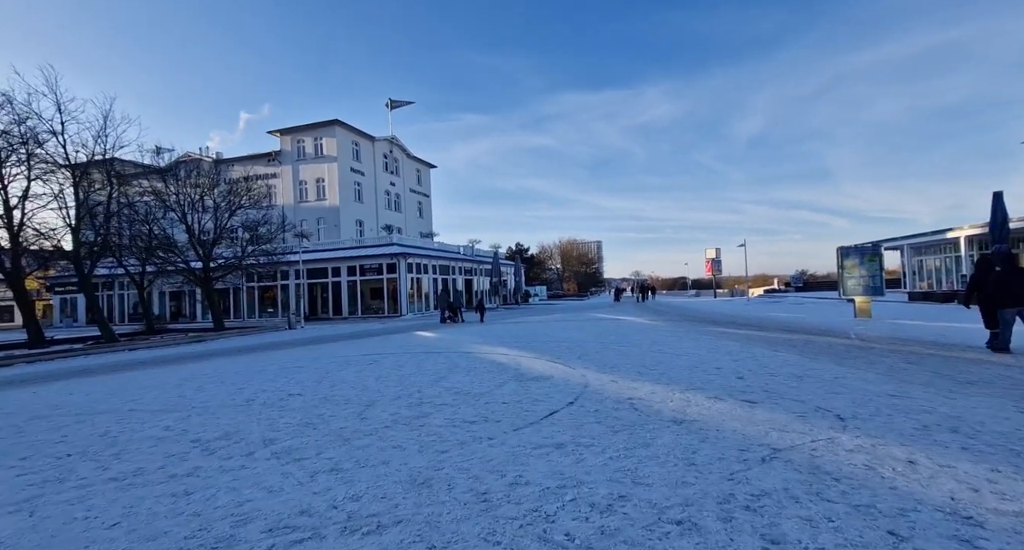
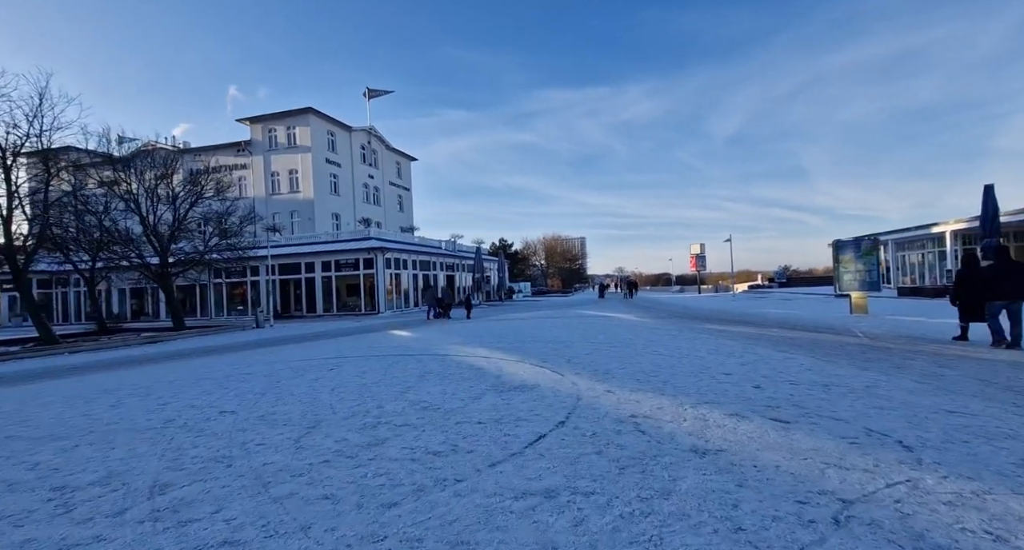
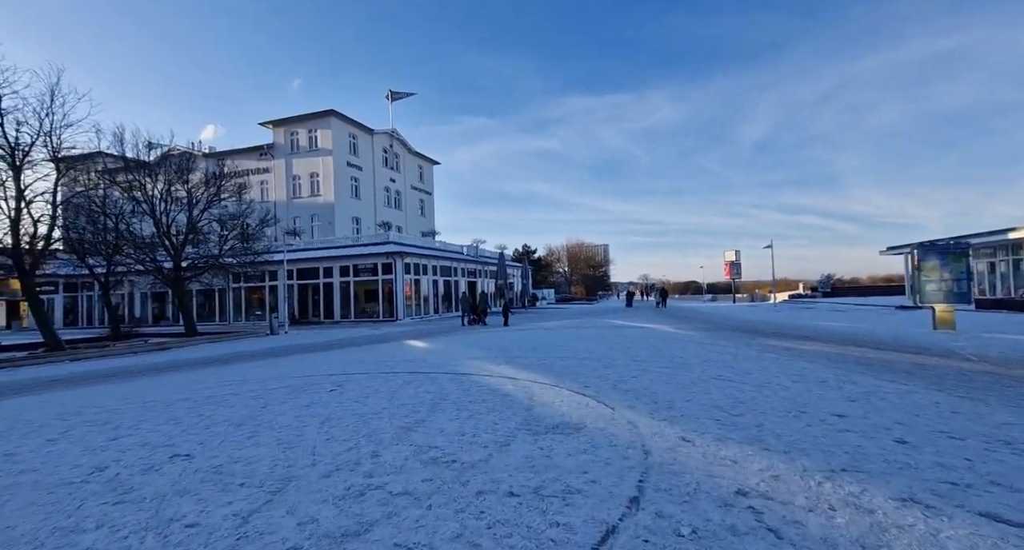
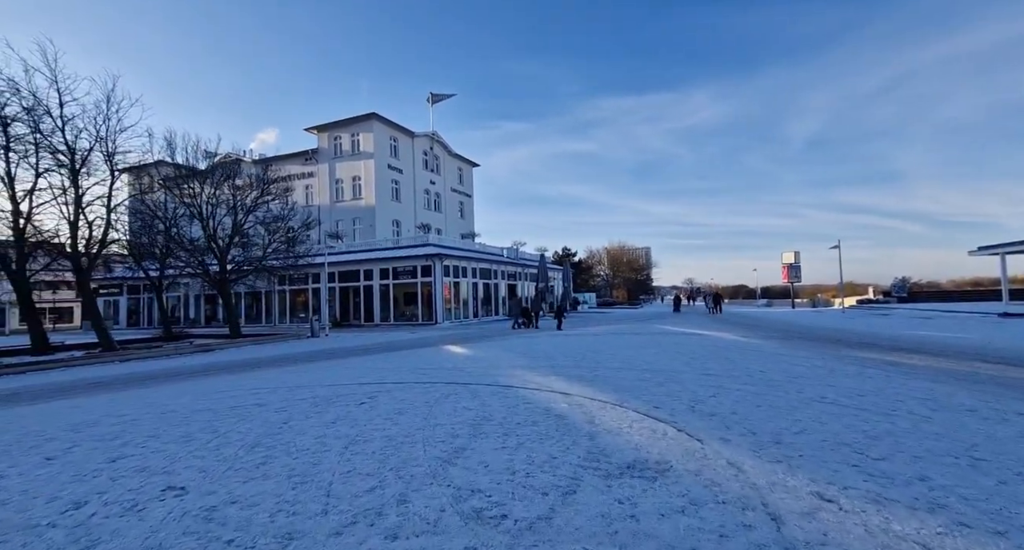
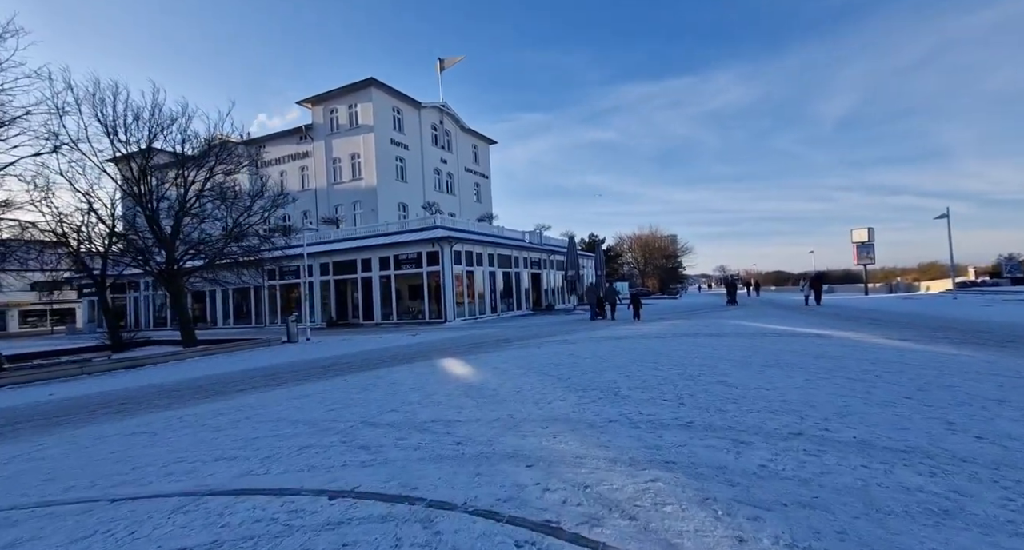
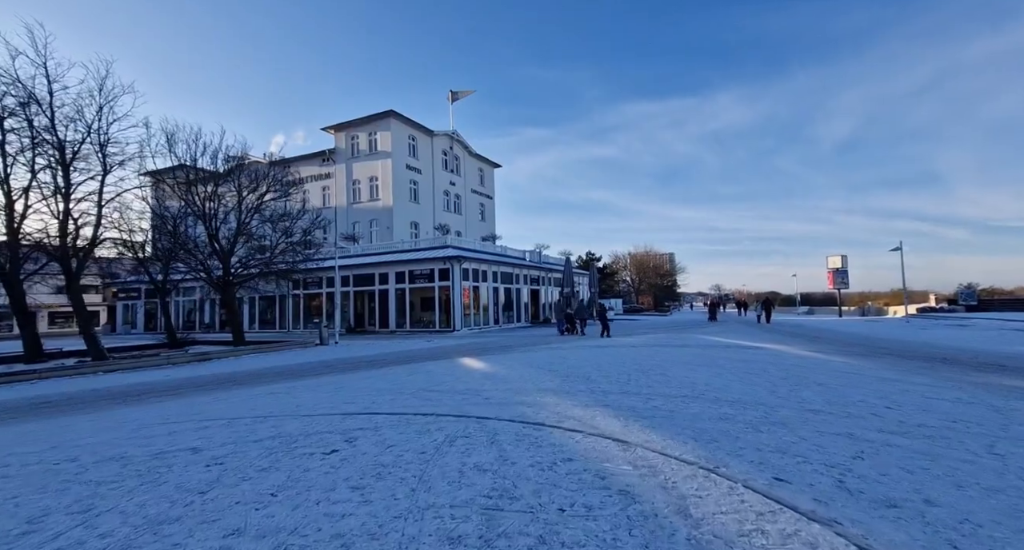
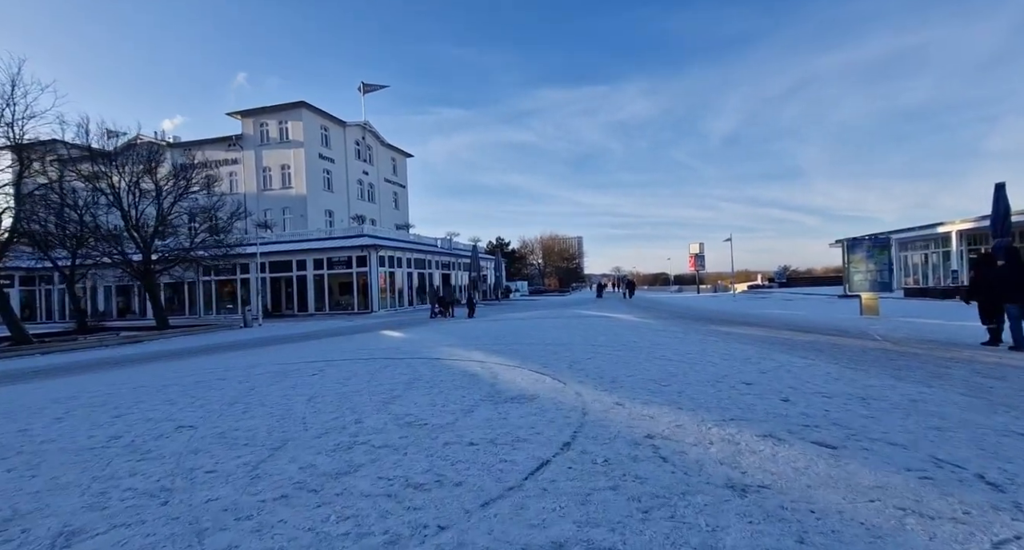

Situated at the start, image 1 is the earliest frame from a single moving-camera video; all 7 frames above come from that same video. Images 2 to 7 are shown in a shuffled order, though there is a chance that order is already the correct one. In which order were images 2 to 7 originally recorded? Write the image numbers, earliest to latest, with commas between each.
2, 7, 3, 4, 6, 5
